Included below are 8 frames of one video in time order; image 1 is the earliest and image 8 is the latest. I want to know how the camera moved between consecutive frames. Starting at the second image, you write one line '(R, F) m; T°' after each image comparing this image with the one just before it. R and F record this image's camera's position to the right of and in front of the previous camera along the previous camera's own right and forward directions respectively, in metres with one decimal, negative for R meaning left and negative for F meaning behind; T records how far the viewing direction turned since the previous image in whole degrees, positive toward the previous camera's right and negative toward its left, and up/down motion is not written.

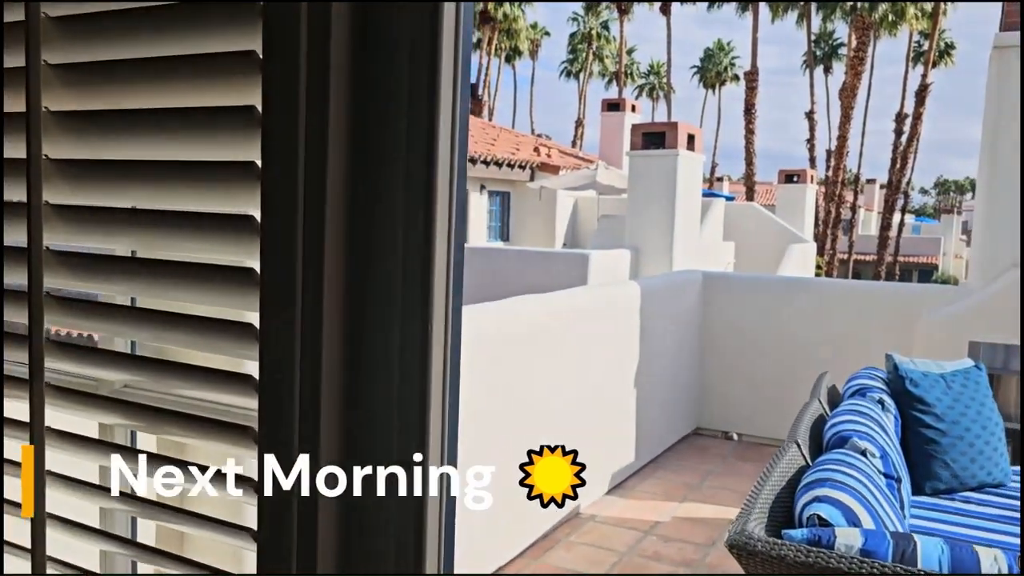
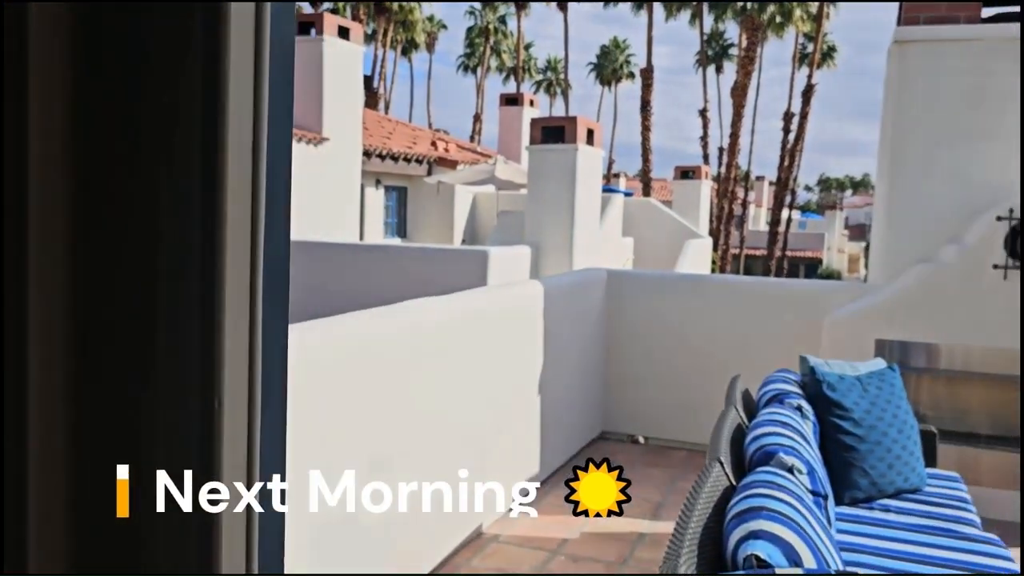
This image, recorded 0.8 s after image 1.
(0.0, +0.4) m; +7°
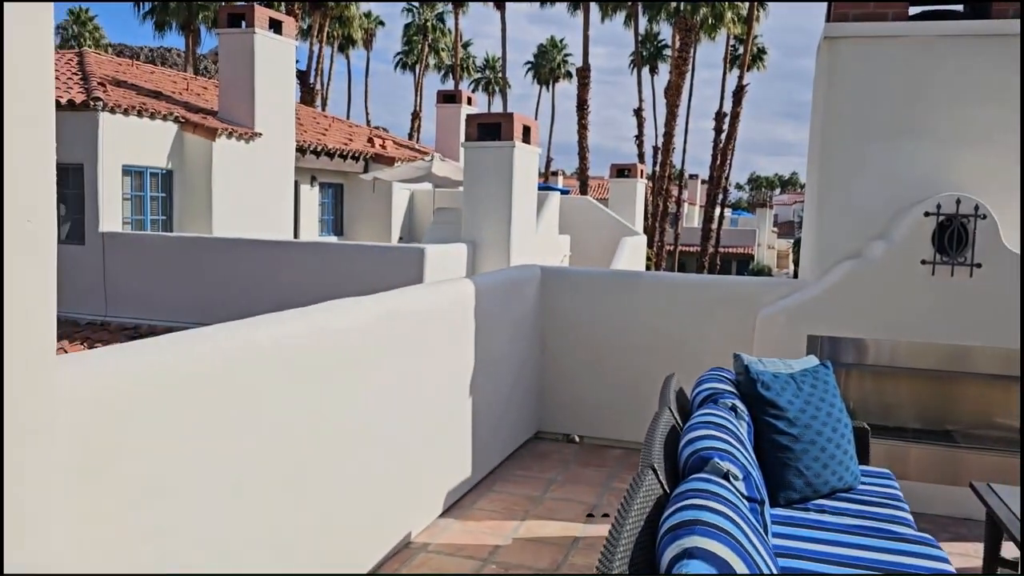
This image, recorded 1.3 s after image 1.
(+0.1, +0.2) m; +4°
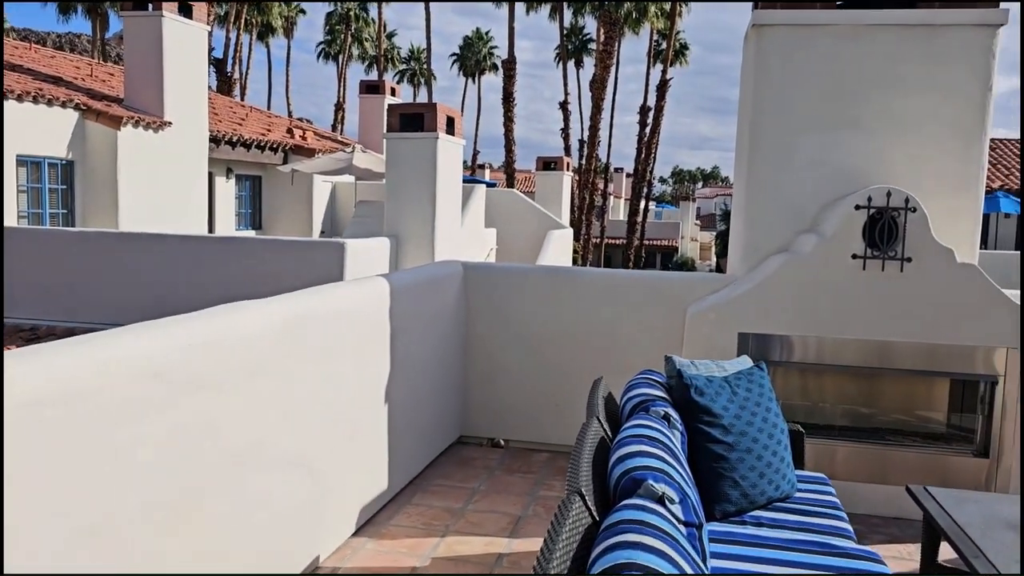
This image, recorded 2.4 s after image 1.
(+0.1, +0.3) m; +5°
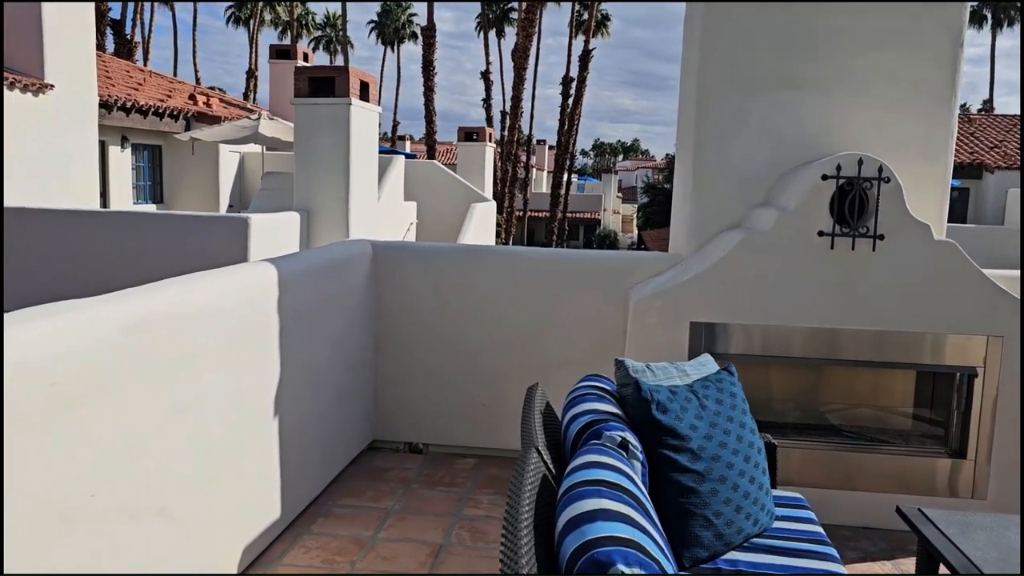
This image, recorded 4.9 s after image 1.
(0.0, +0.8) m; +5°
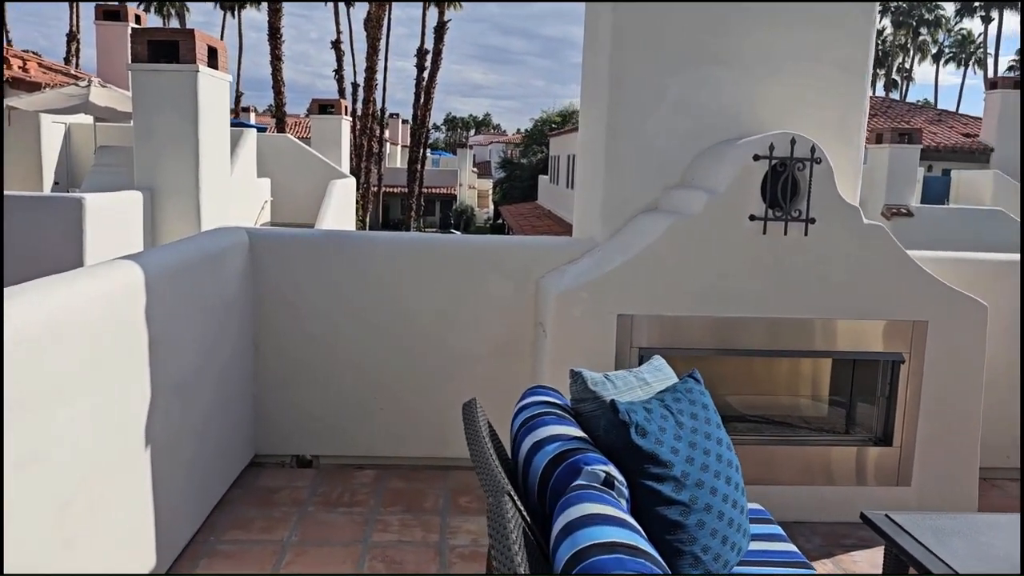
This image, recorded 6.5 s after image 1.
(-0.3, +0.5) m; +10°
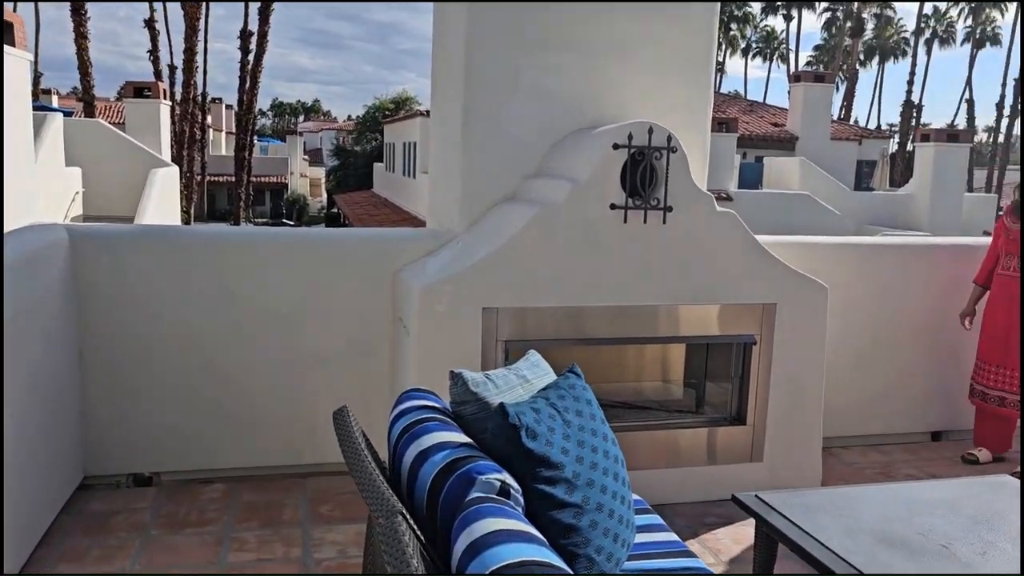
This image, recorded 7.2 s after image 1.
(-0.1, +0.2) m; +11°
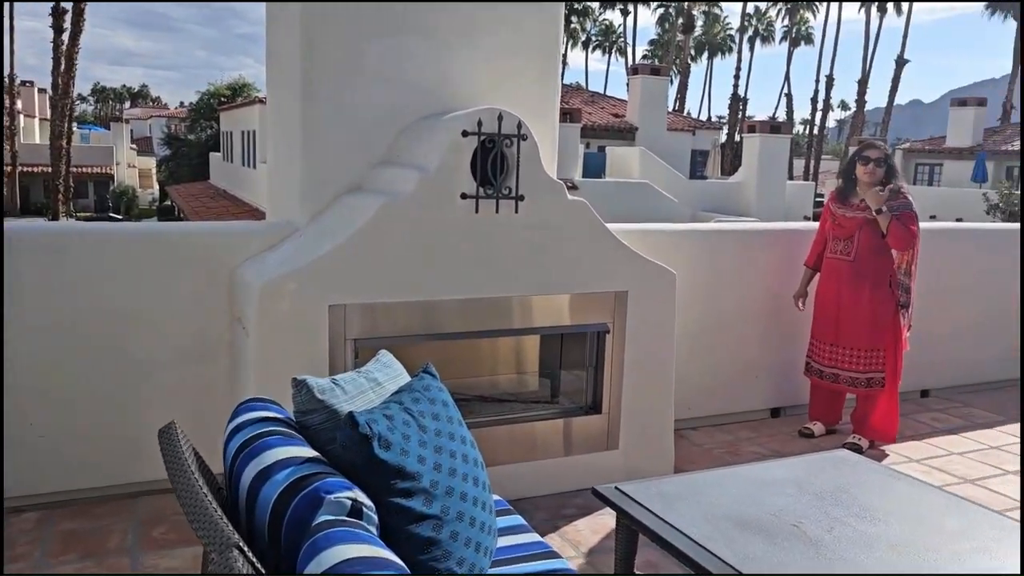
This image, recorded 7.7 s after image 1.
(0.0, +0.2) m; +10°
